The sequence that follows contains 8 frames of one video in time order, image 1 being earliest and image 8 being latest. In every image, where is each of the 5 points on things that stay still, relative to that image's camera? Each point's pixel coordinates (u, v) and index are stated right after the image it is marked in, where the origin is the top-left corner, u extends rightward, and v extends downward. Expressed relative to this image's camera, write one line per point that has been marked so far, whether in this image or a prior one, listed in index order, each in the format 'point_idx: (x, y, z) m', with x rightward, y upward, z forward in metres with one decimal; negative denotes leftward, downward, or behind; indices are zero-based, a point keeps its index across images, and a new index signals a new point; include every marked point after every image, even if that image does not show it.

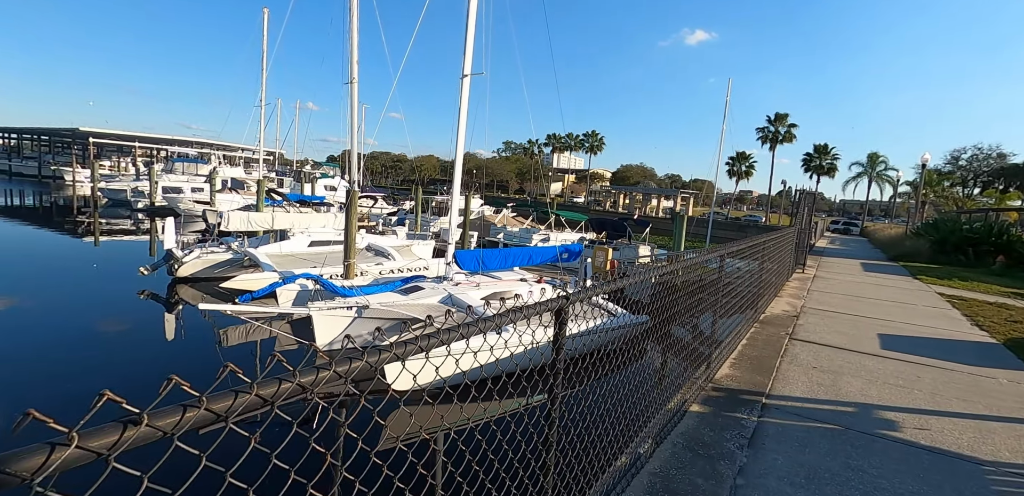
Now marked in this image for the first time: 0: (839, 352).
0: (+3.4, -1.1, +4.9) m
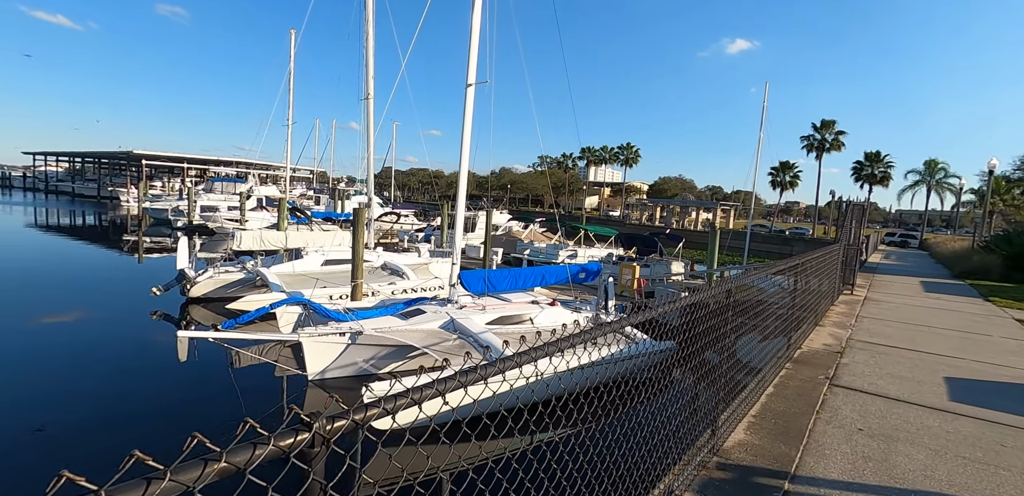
0: (+3.2, -1.3, +3.9) m
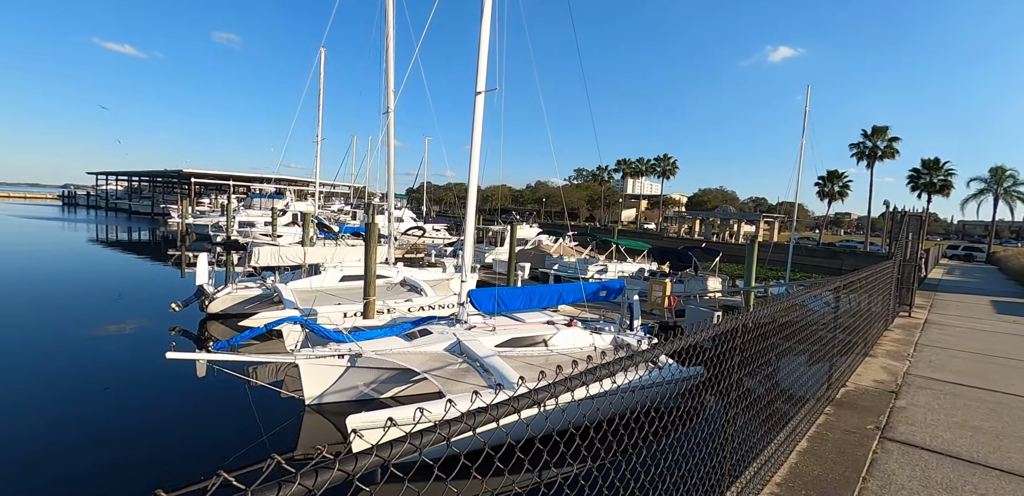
0: (+3.0, -1.5, +3.1) m
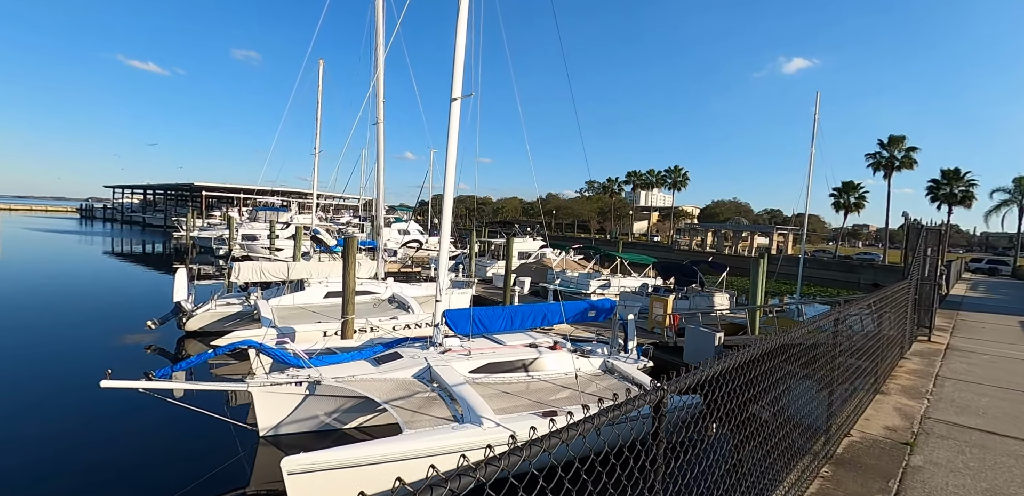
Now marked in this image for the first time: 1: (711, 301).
0: (+2.5, -1.6, +2.4) m
1: (+7.8, -2.1, +18.4) m
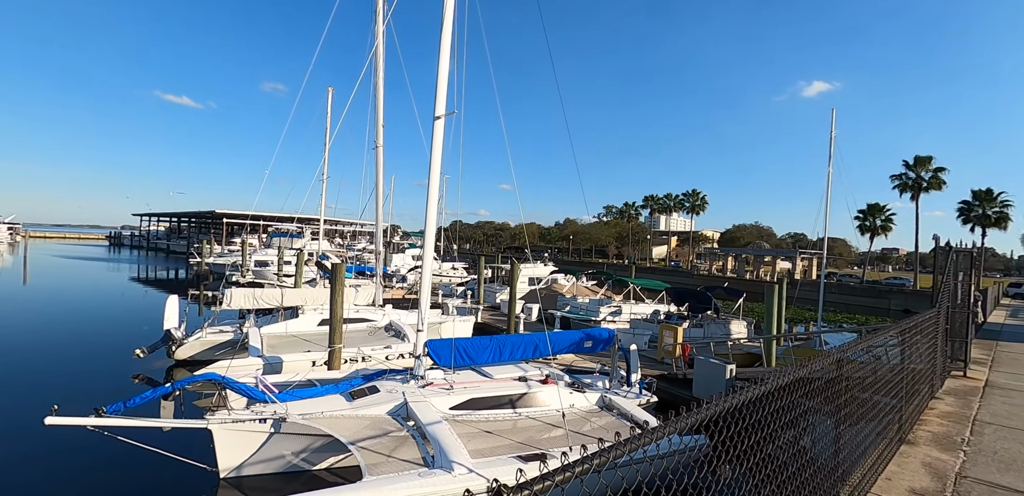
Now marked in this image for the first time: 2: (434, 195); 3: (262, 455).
0: (+2.0, -1.7, +1.7) m
1: (+8.0, -3.0, +17.4) m
2: (-1.3, +0.9, +7.7) m
3: (-3.4, -2.8, +6.4) m
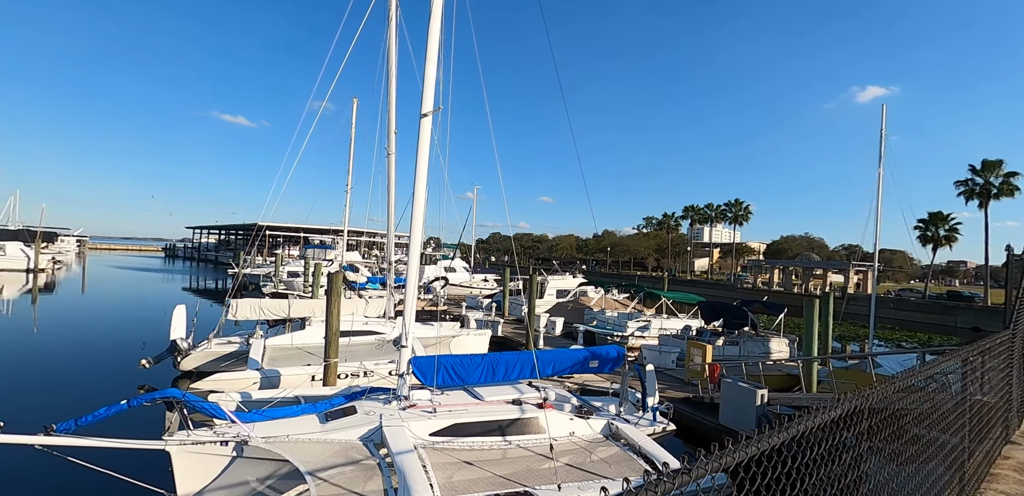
0: (+1.4, -1.7, +0.8) m
1: (+8.7, -3.4, +16.0) m
2: (-1.4, +0.7, +7.2) m
3: (-3.6, -2.9, +5.9) m
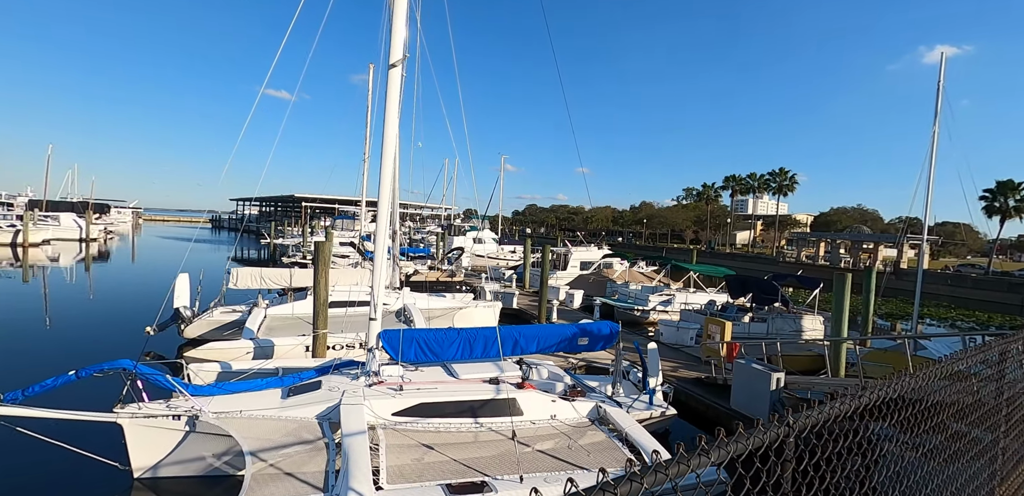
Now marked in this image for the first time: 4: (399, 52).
0: (+0.6, -1.6, +0.2) m
1: (+9.0, -2.5, +14.8) m
2: (-1.7, +1.2, +6.5) m
3: (-4.0, -2.5, +5.7) m
4: (-1.5, +2.7, +6.4) m
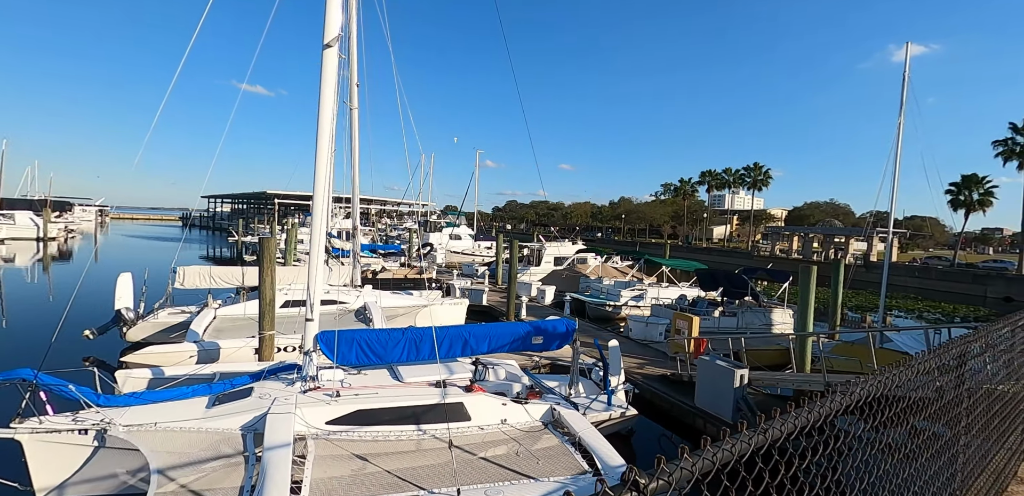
0: (+0.2, -1.6, -0.2) m
1: (+8.0, -2.3, +14.8) m
2: (-2.4, +1.3, +6.1) m
3: (-4.7, -2.5, +5.2) m
4: (-2.3, +2.7, +6.0) m
